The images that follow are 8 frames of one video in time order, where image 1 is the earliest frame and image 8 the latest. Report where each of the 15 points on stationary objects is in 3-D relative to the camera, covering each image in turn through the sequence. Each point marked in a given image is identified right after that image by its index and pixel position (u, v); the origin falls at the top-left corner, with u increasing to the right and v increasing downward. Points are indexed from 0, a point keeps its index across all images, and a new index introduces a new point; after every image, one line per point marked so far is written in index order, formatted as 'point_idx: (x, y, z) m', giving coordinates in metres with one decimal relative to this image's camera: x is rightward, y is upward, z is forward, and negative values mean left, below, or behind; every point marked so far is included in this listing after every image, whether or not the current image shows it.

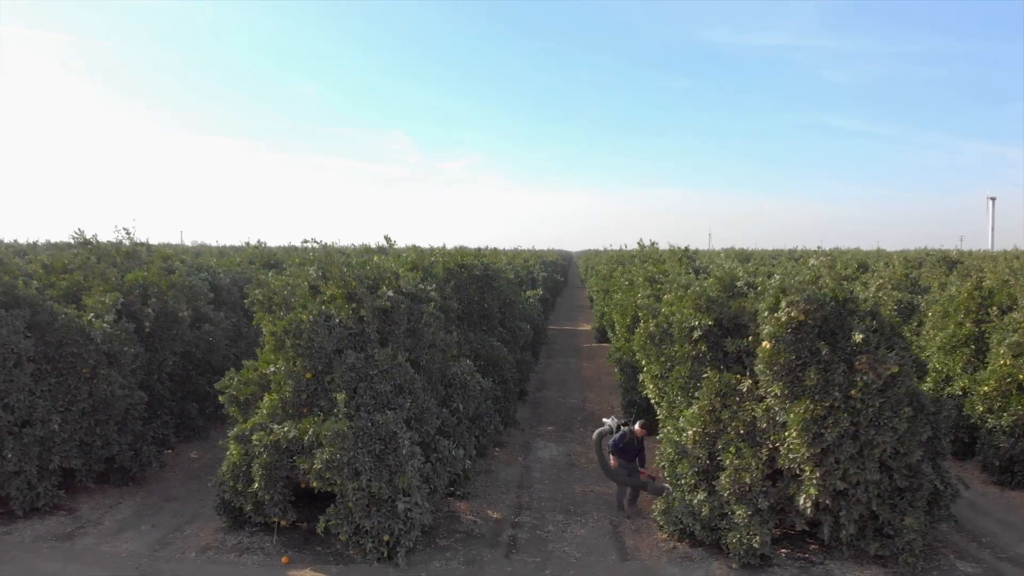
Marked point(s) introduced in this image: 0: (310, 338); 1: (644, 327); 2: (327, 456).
0: (-2.0, -0.5, +6.3) m
1: (+1.6, -0.4, +7.6) m
2: (-1.7, -1.5, +5.8) m
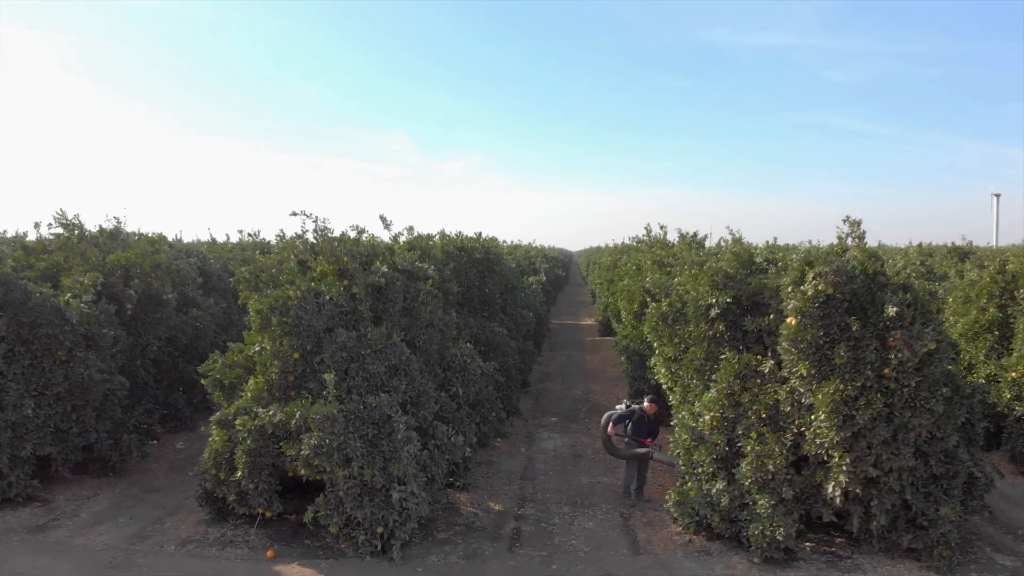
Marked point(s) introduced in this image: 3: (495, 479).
0: (-2.0, -0.2, +5.8) m
1: (+1.6, -0.2, +7.2) m
2: (-1.7, -1.3, +5.4) m
3: (-0.2, -2.3, +7.7) m
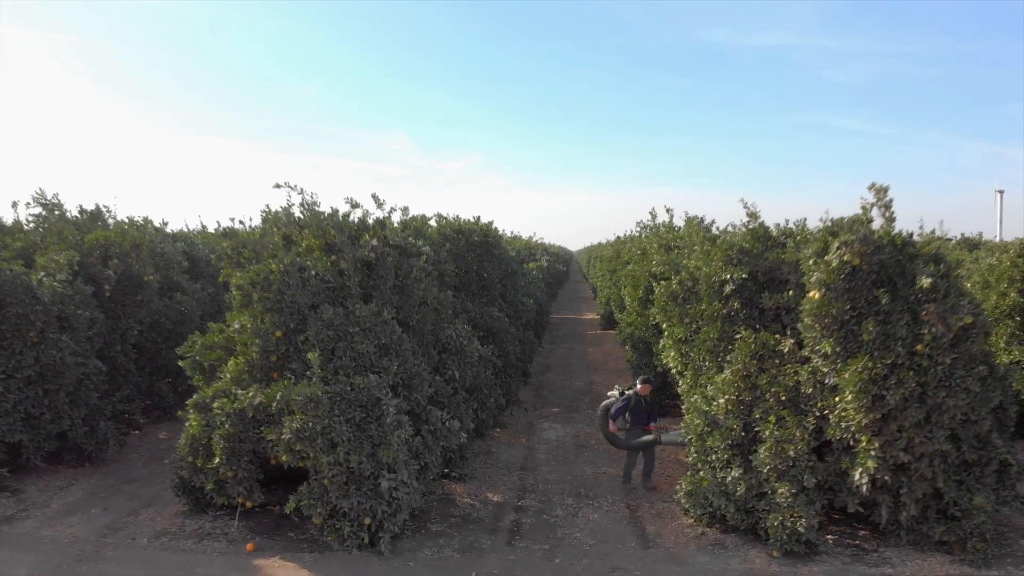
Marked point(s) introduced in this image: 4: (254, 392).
0: (-2.0, 0.0, +5.4) m
1: (+1.6, 0.0, +6.7) m
2: (-1.7, -1.1, +4.9) m
3: (-0.2, -2.1, +7.3) m
4: (-2.1, -0.9, +5.2) m
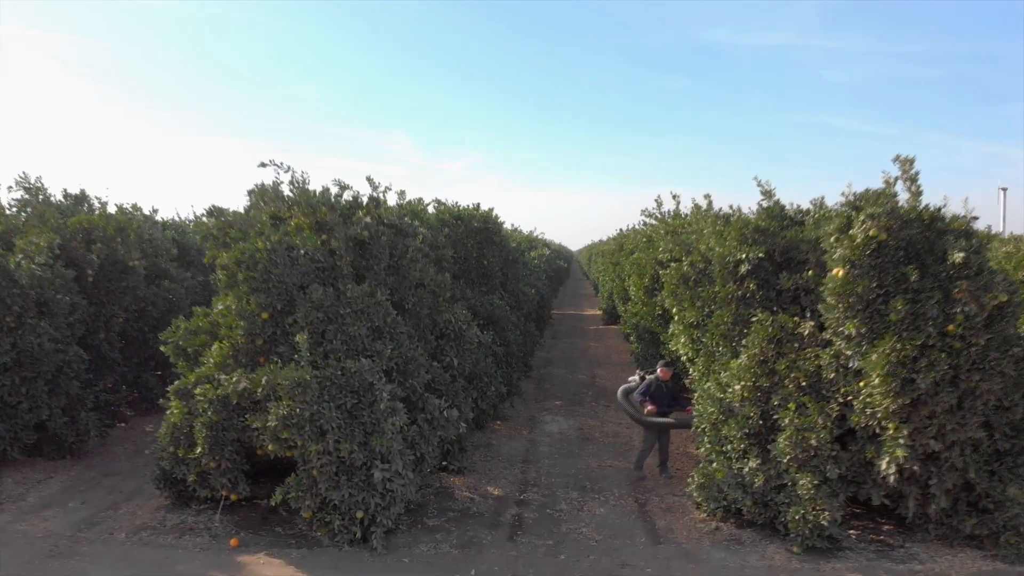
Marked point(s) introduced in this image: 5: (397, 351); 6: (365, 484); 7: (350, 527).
0: (-2.0, +0.2, +5.1) m
1: (+1.7, +0.2, +6.4) m
2: (-1.7, -0.9, +4.6) m
3: (-0.2, -1.9, +6.9) m
4: (-2.1, -0.7, +4.9) m
5: (-0.9, -0.5, +5.2) m
6: (-1.1, -1.5, +4.8) m
7: (-1.2, -1.8, +4.8) m
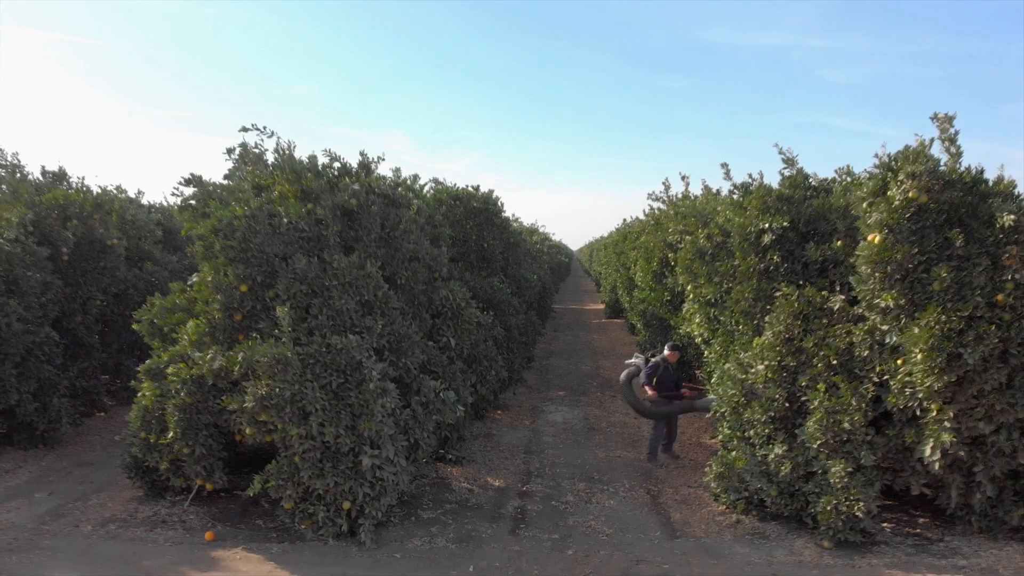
0: (-2.0, +0.4, +4.7) m
1: (+1.7, +0.4, +6.0) m
2: (-1.6, -0.7, +4.2) m
3: (-0.2, -1.7, +6.5) m
4: (-2.1, -0.5, +4.5) m
5: (-0.9, -0.3, +4.8) m
6: (-1.1, -1.3, +4.3) m
7: (-1.2, -1.6, +4.3) m
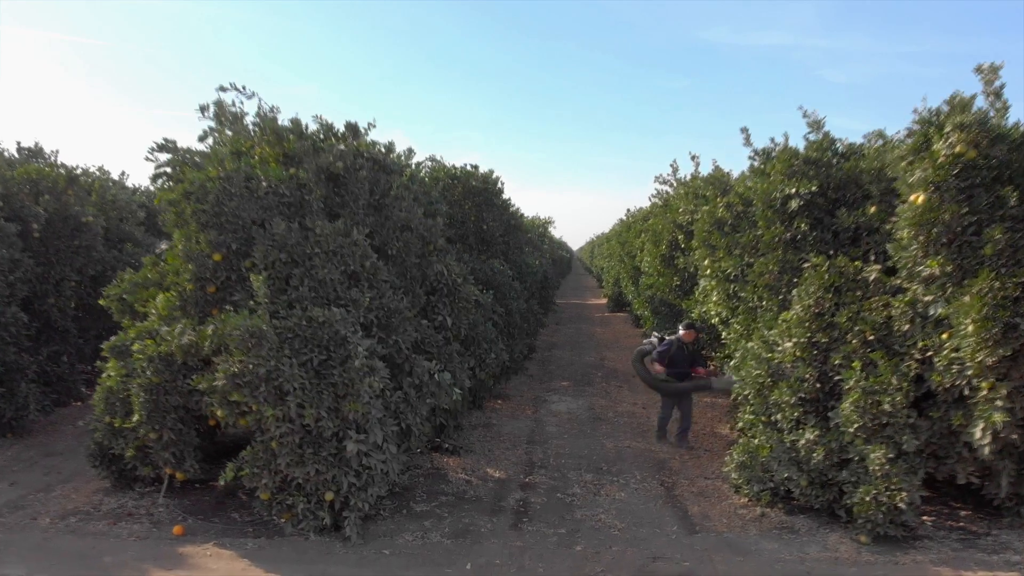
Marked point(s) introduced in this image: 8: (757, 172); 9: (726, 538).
0: (-1.9, +0.6, +4.2) m
1: (+1.7, +0.6, +5.5) m
2: (-1.6, -0.5, +3.7) m
3: (-0.2, -1.5, +6.1) m
4: (-2.1, -0.3, +4.0) m
5: (-0.9, -0.1, +4.3) m
6: (-1.1, -1.1, +3.9) m
7: (-1.2, -1.4, +3.9) m
8: (+2.0, +0.9, +5.1) m
9: (+1.4, -1.6, +4.0) m
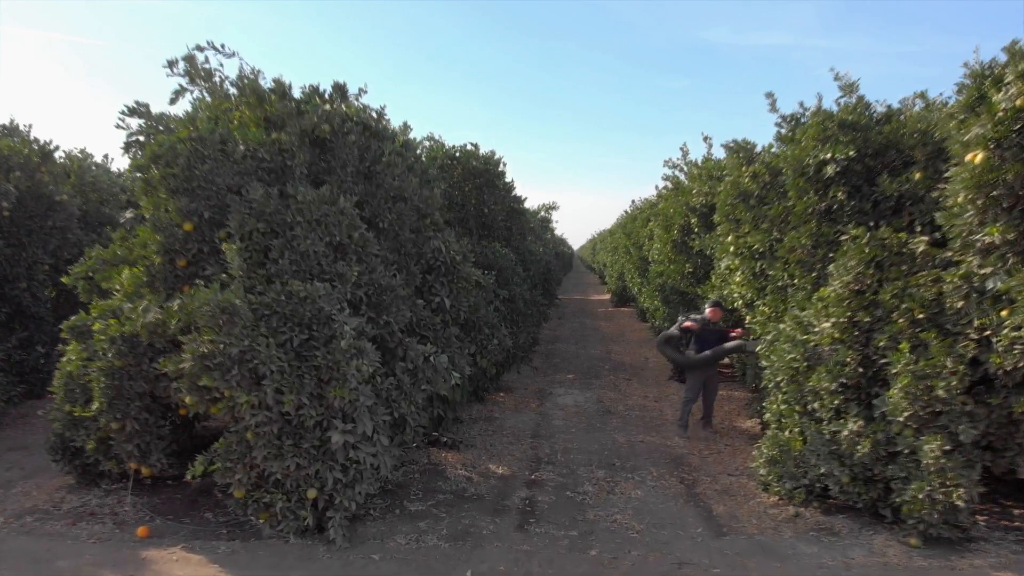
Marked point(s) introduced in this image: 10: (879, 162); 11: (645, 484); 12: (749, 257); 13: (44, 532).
0: (-1.9, +0.7, +3.8) m
1: (+1.7, +0.8, +5.1) m
2: (-1.6, -0.3, +3.3) m
3: (-0.1, -1.3, +5.6) m
4: (-2.1, -0.1, +3.6) m
5: (-0.9, +0.1, +3.9) m
6: (-1.0, -0.9, +3.4) m
7: (-1.2, -1.2, +3.5) m
8: (+2.0, +1.1, +4.7) m
9: (+1.4, -1.4, +3.6) m
10: (+2.4, +0.8, +4.2) m
11: (+0.9, -1.4, +4.5) m
12: (+1.8, +0.2, +4.8) m
13: (-2.7, -1.4, +3.6) m
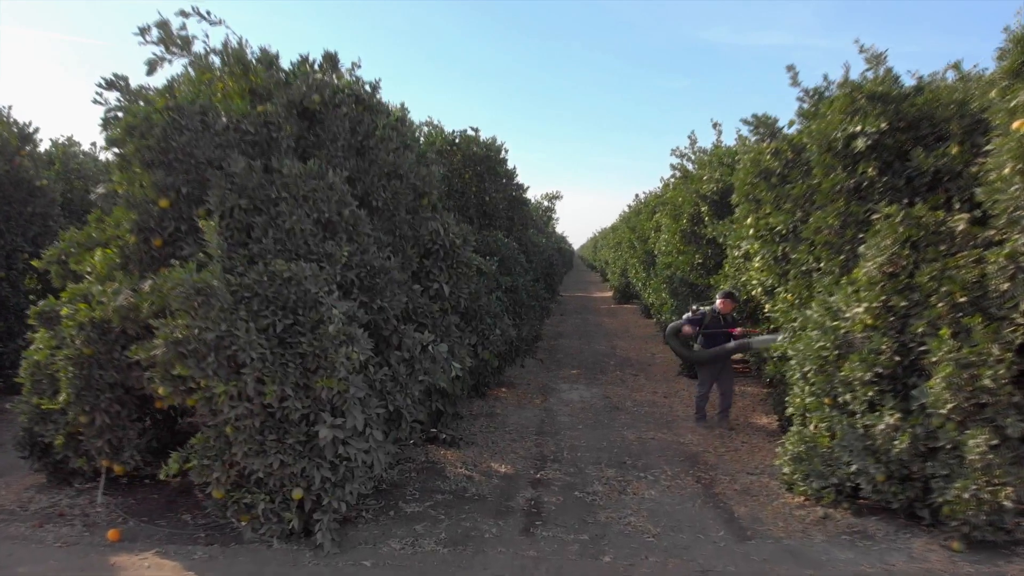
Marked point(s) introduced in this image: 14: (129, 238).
0: (-1.9, +0.8, +3.5) m
1: (+1.7, +0.9, +4.8) m
2: (-1.6, -0.2, +3.0) m
3: (-0.1, -1.2, +5.3) m
4: (-2.0, 0.0, +3.3) m
5: (-0.9, +0.2, +3.6) m
6: (-1.0, -0.8, +3.1) m
7: (-1.1, -1.1, +3.2) m
8: (+2.0, +1.2, +4.4) m
9: (+1.4, -1.3, +3.3) m
10: (+2.4, +0.9, +3.9) m
11: (+1.0, -1.3, +4.2) m
12: (+1.8, +0.3, +4.5) m
13: (-2.7, -1.3, +3.3) m
14: (-2.1, +0.3, +3.5) m
